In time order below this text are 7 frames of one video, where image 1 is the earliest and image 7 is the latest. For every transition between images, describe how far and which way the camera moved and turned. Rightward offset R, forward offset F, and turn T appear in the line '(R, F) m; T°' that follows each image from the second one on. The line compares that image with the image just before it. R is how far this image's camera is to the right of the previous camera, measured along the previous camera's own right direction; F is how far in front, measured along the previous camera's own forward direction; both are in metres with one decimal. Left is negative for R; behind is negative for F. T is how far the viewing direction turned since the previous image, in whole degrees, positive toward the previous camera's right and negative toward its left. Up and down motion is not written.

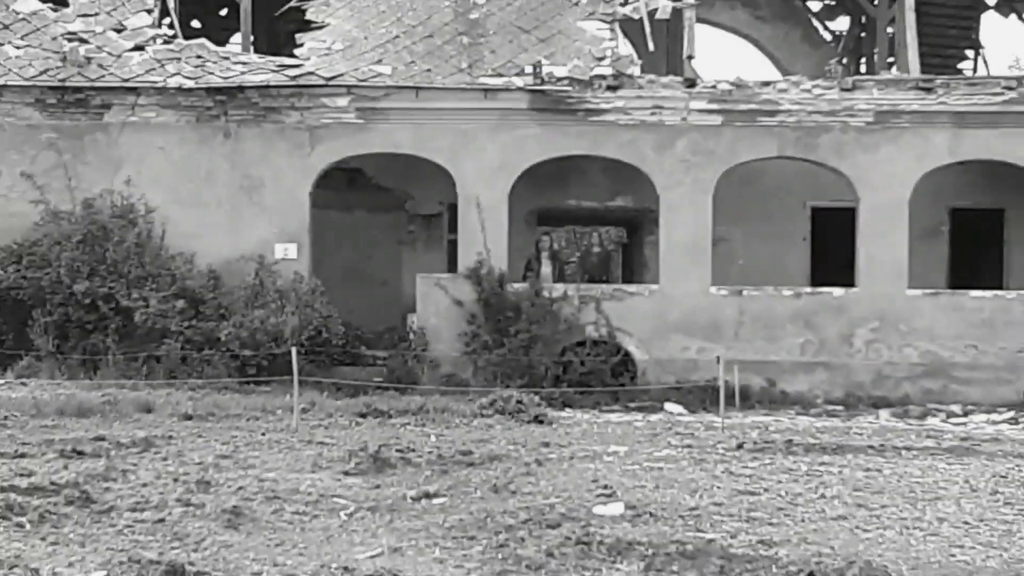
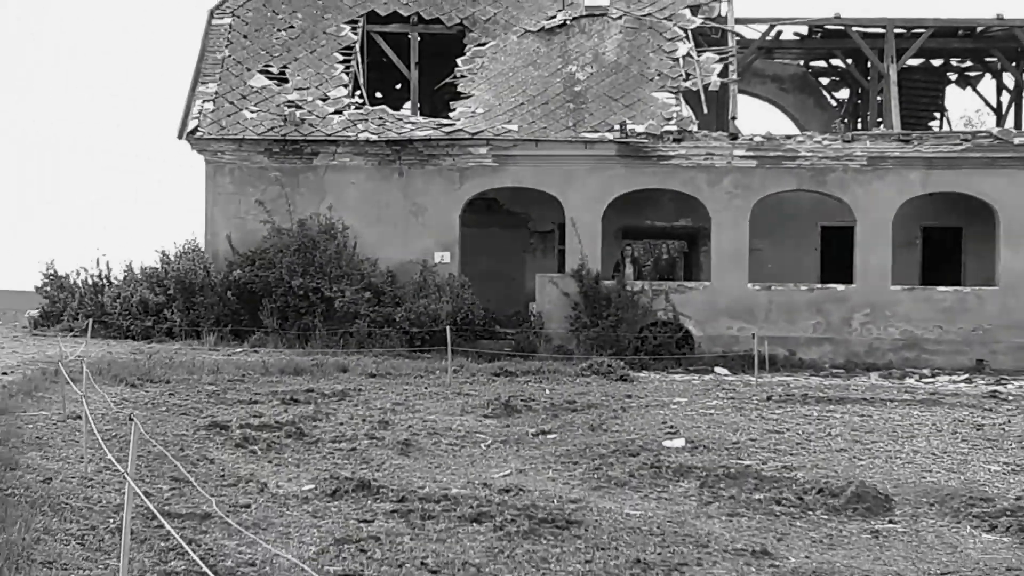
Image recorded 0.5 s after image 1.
(-0.5, -1.5) m; -1°
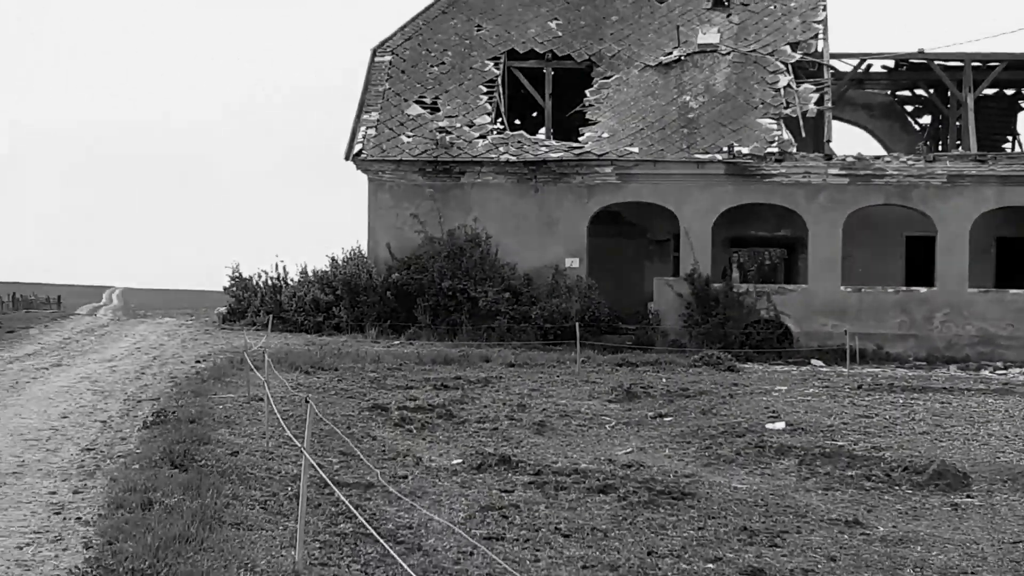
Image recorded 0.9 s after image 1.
(-0.6, -0.8) m; -2°
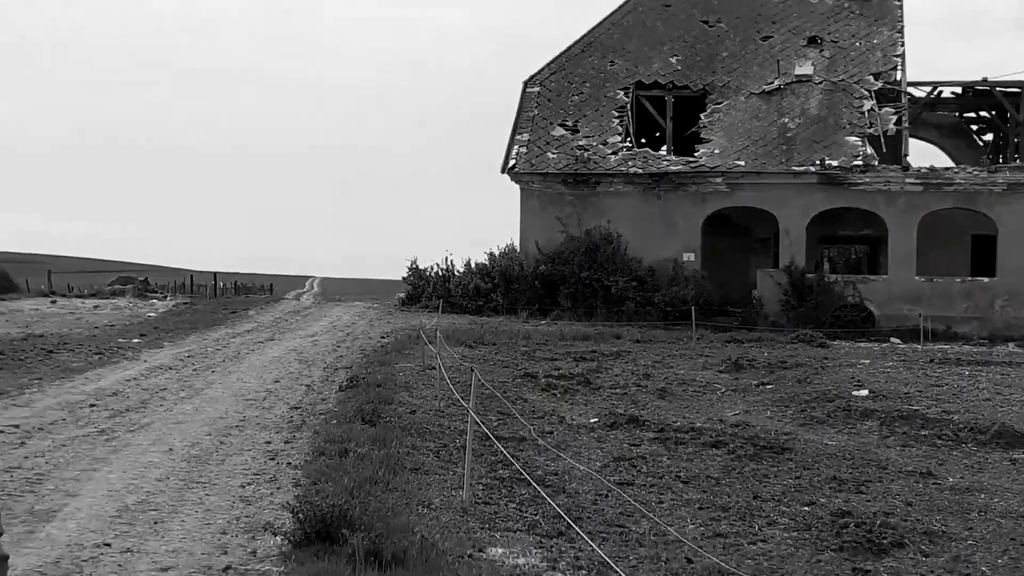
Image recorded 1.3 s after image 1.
(-0.7, -1.3) m; -2°
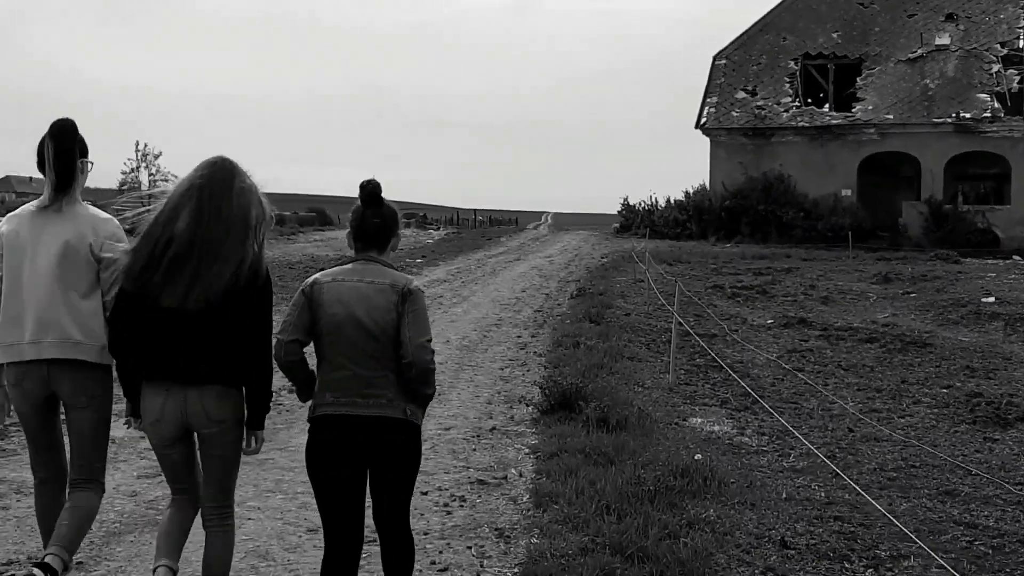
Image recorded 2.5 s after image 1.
(-1.1, -2.3) m; -6°
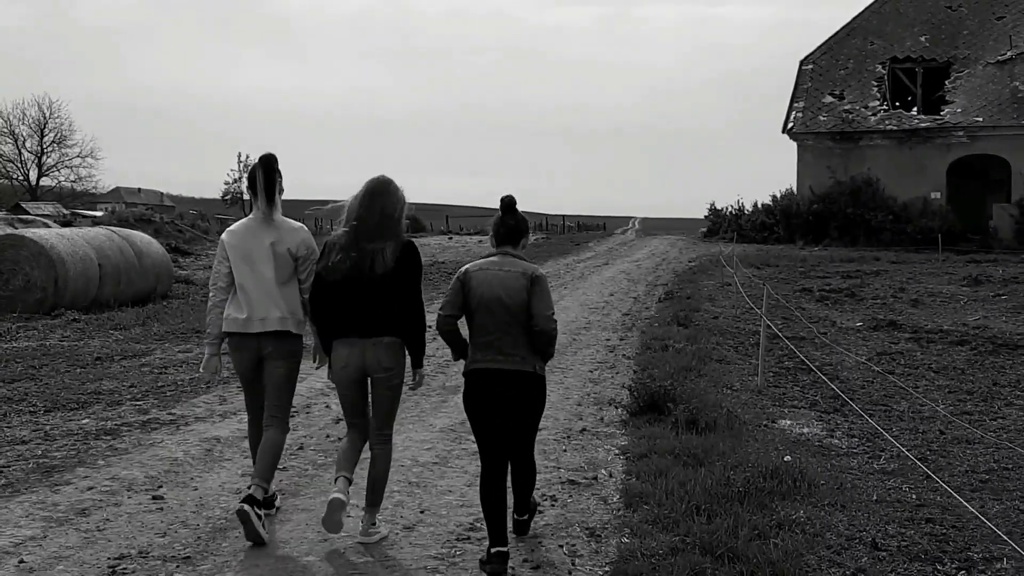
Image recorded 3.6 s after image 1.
(-0.5, -0.2) m; -3°
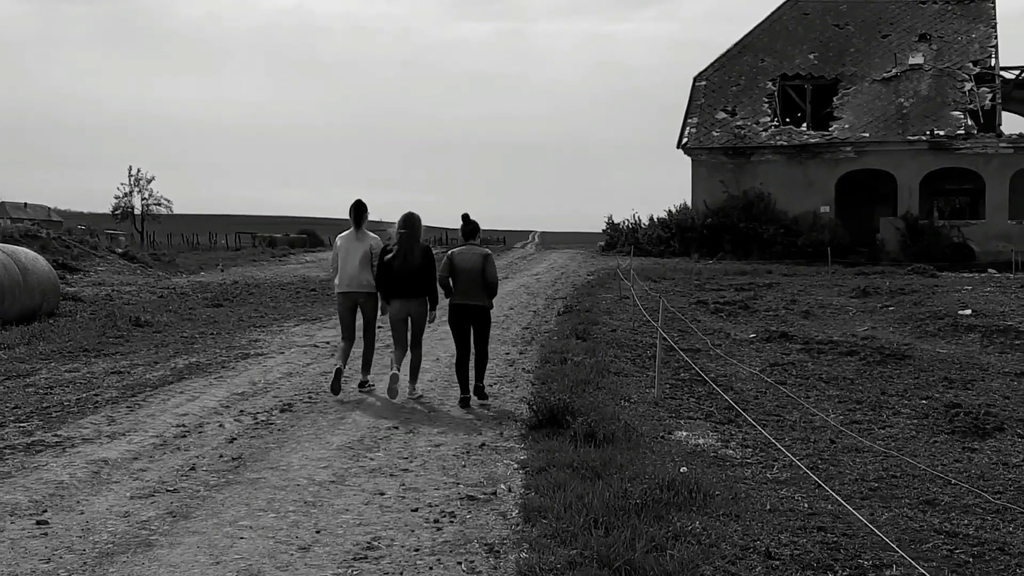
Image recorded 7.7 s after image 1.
(+0.5, 0.0) m; +3°
